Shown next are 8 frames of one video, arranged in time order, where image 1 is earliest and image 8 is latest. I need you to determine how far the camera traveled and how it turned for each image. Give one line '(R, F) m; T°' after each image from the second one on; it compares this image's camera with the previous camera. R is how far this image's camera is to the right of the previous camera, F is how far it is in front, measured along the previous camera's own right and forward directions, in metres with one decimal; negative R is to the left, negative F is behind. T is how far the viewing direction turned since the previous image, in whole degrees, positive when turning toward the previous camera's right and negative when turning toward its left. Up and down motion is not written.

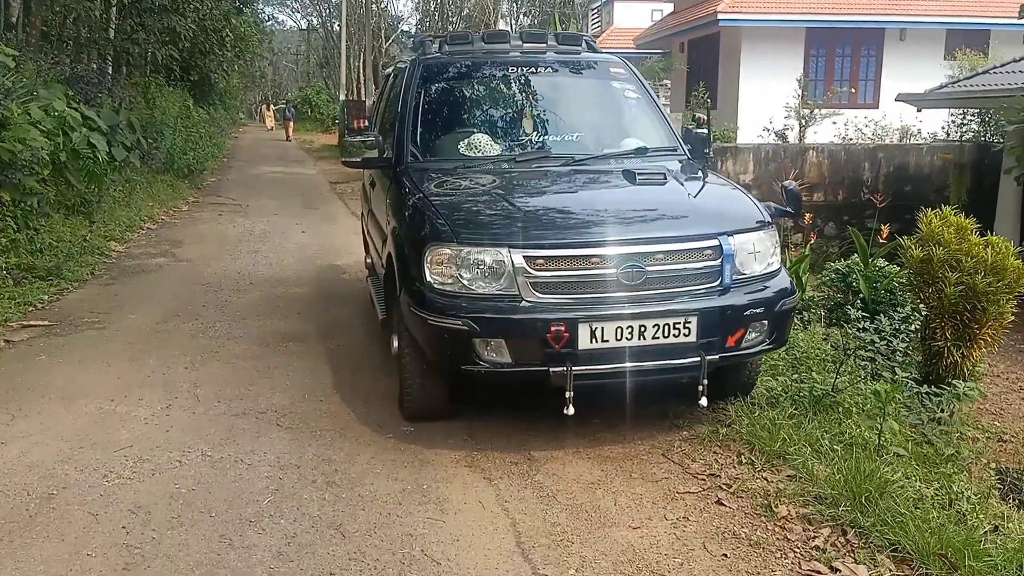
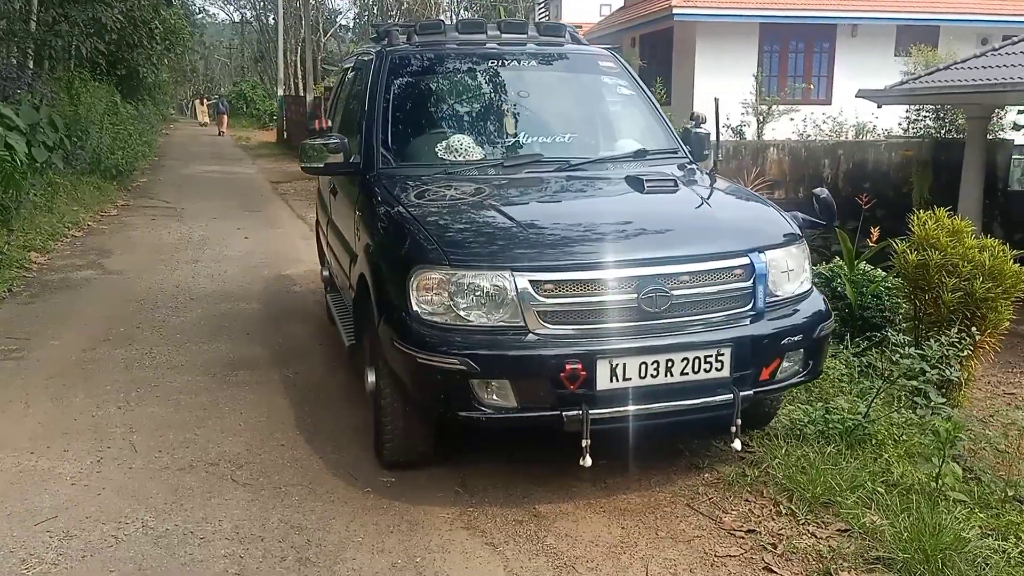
(-0.2, +0.6) m; +4°
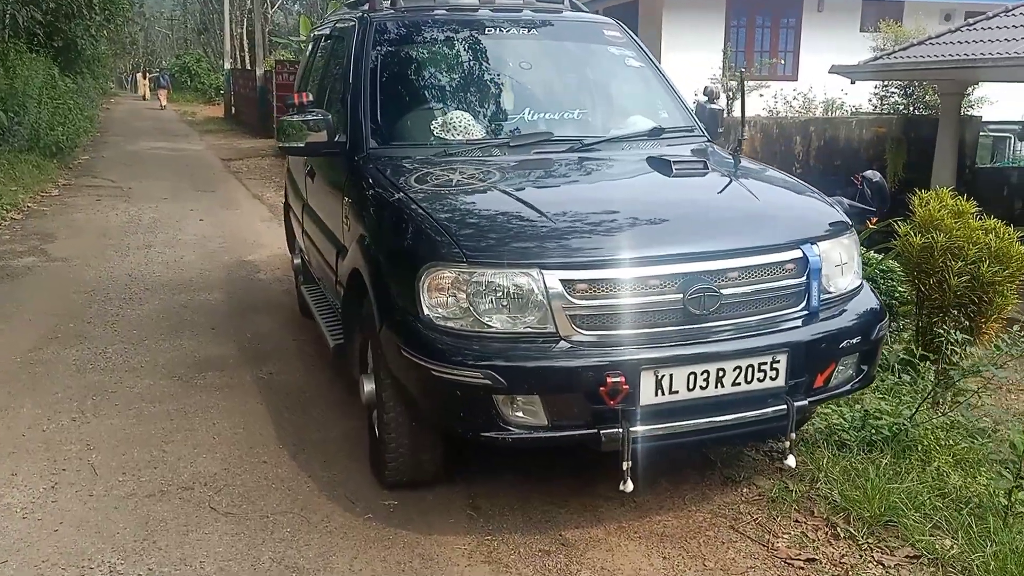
(-0.2, +0.4) m; +3°
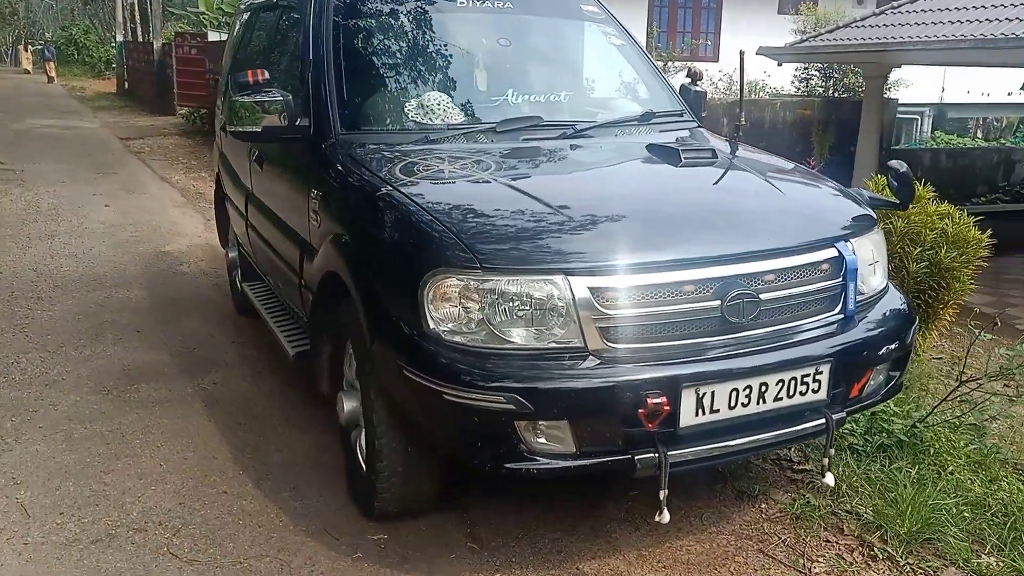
(-0.3, +0.4) m; +6°
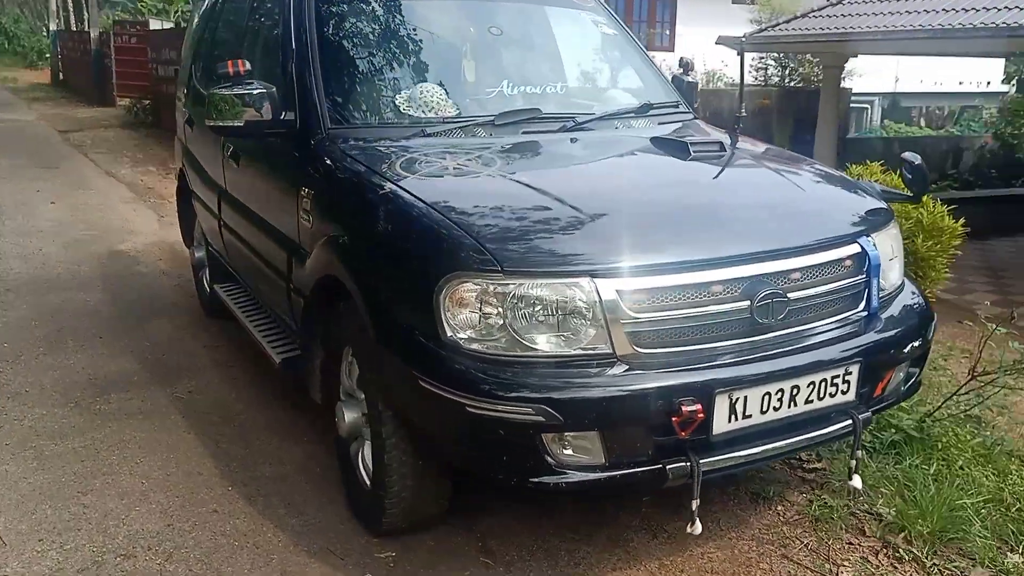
(-0.2, +0.1) m; +3°
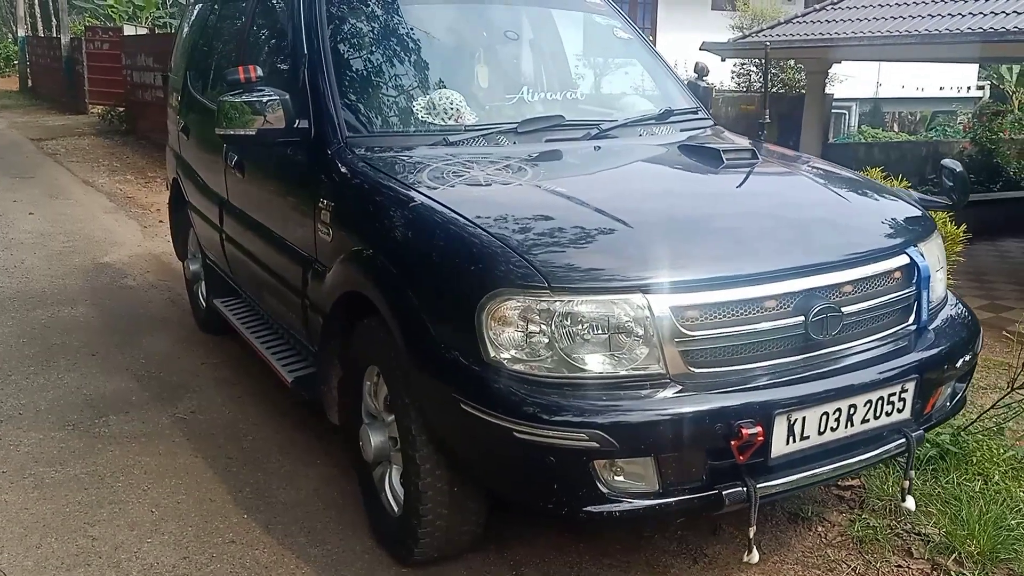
(-0.2, +0.1) m; +2°
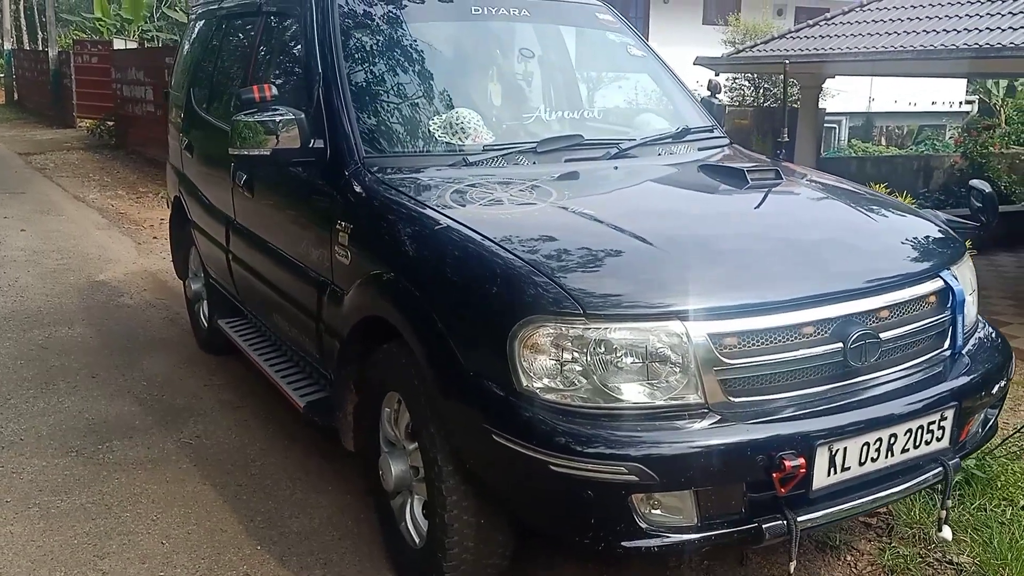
(-0.1, +0.1) m; +1°
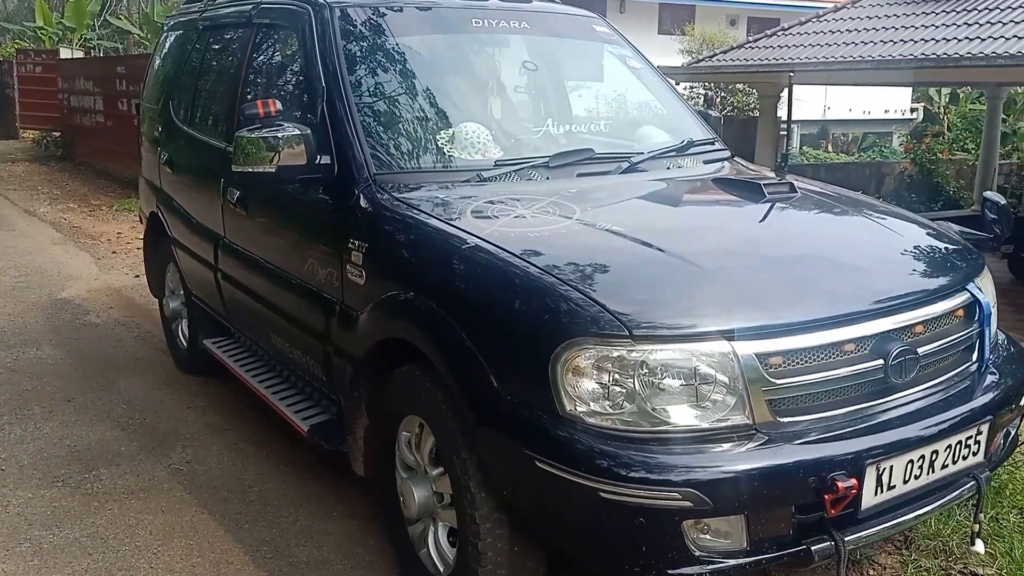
(-0.2, +0.1) m; +3°
